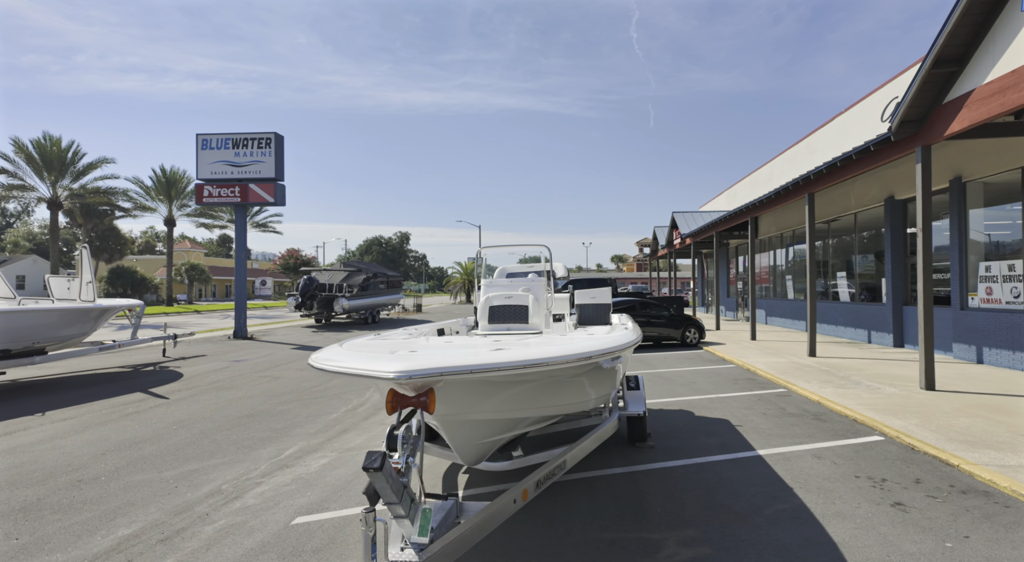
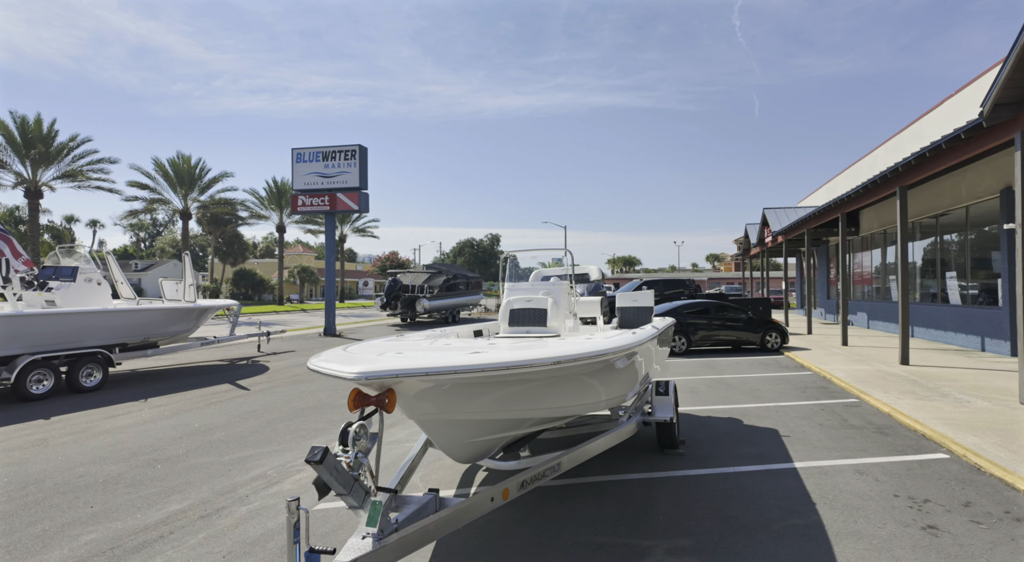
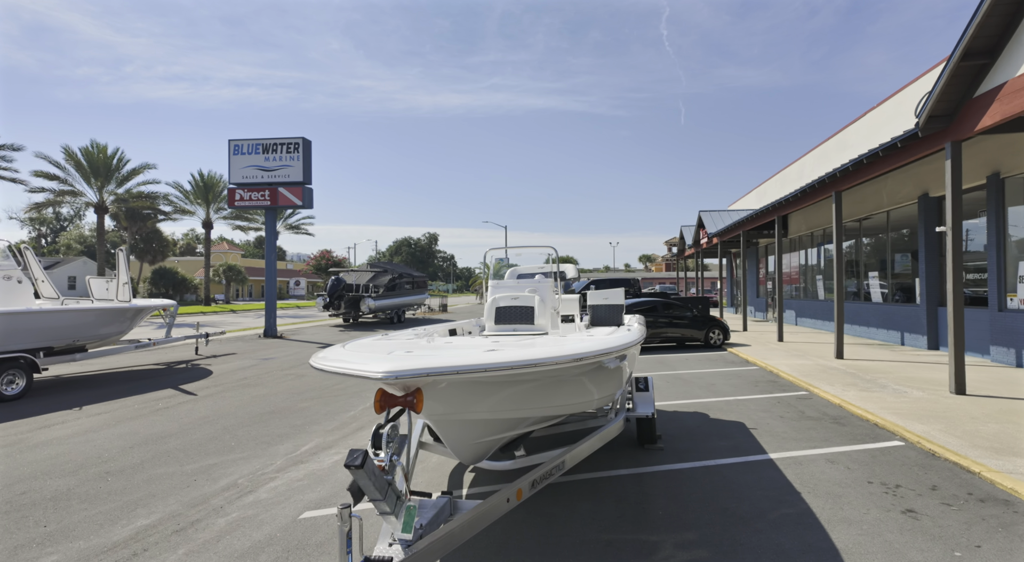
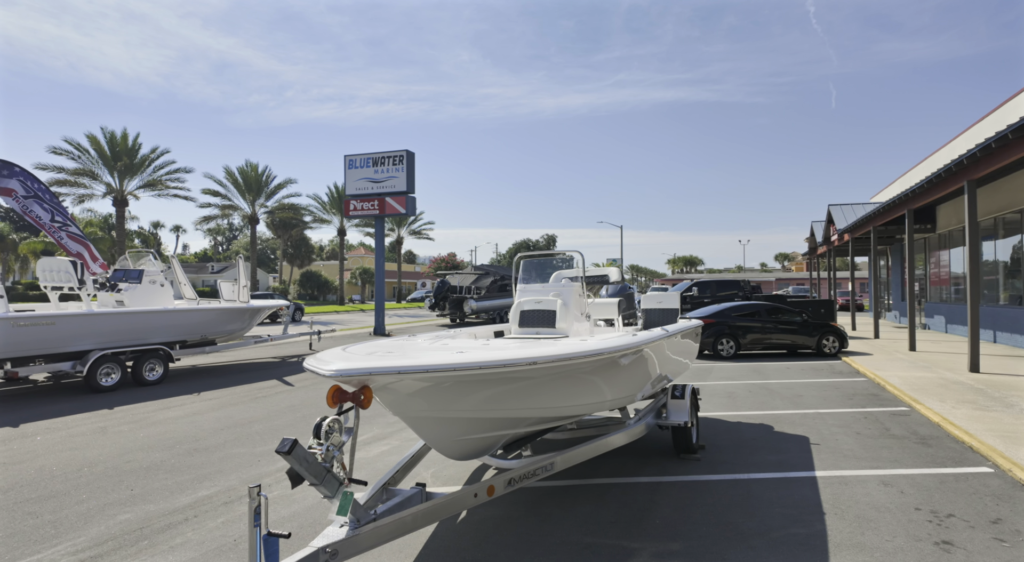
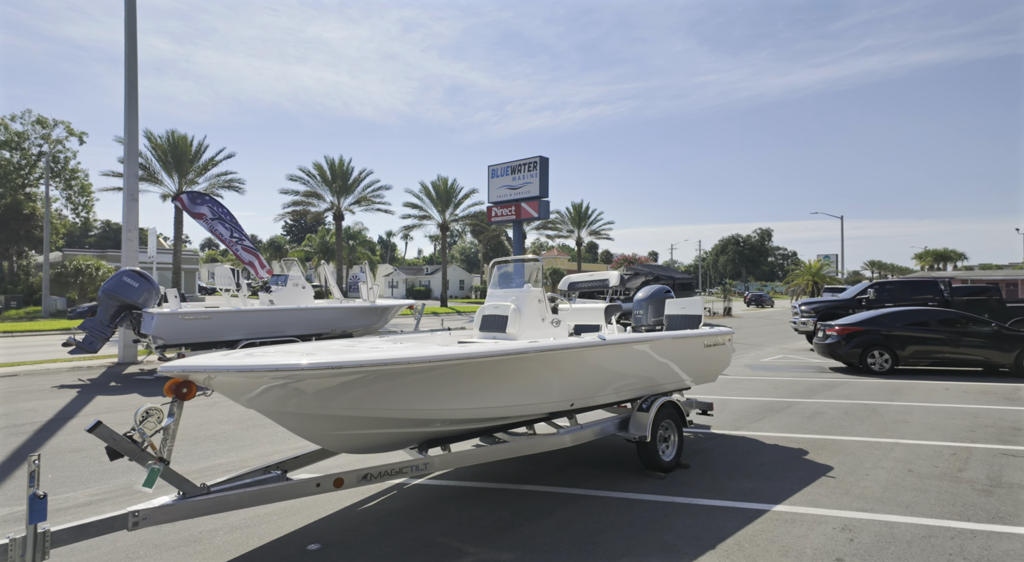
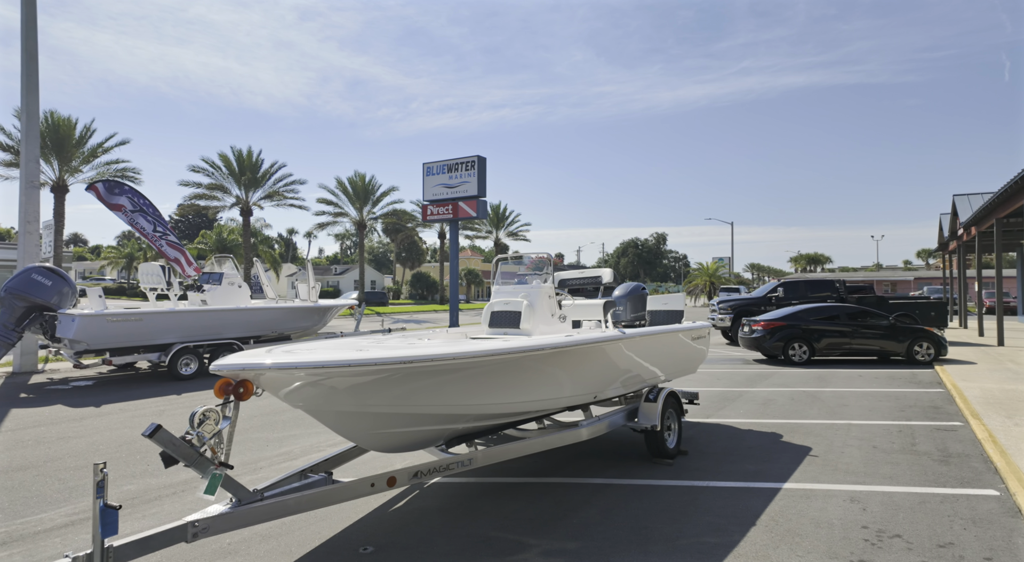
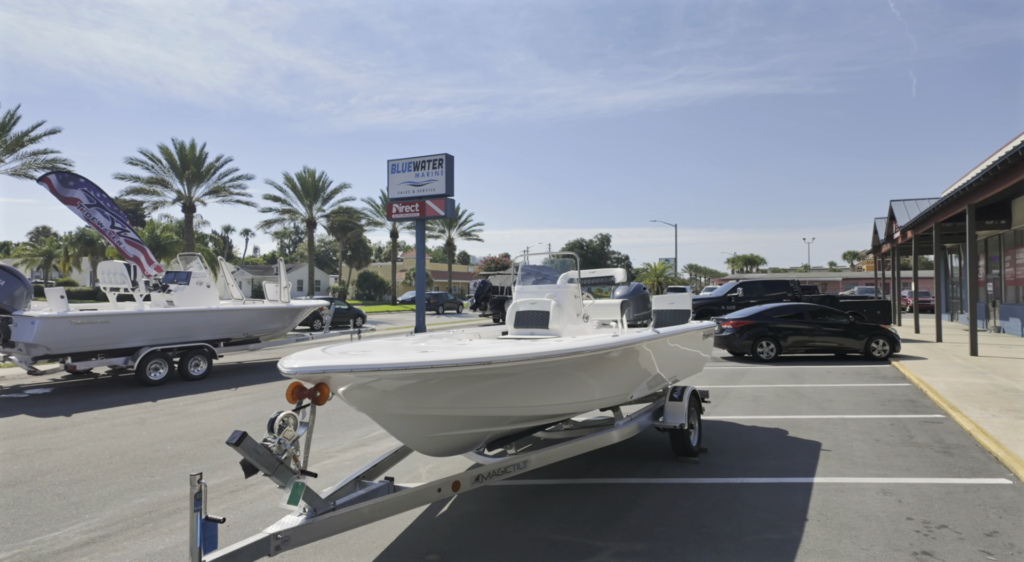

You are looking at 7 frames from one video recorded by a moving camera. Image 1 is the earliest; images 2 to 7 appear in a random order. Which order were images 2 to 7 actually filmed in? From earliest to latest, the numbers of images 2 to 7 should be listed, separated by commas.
3, 2, 4, 7, 6, 5
